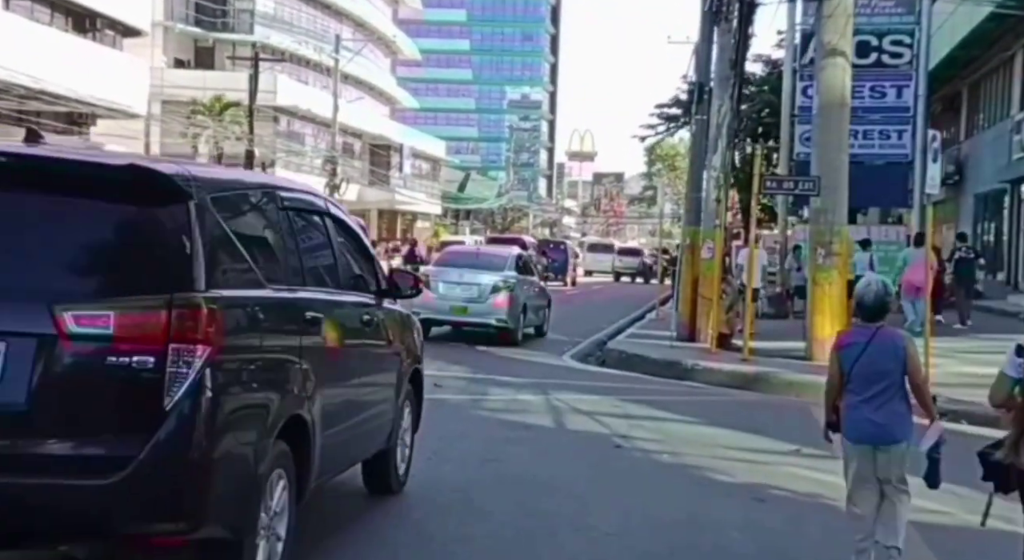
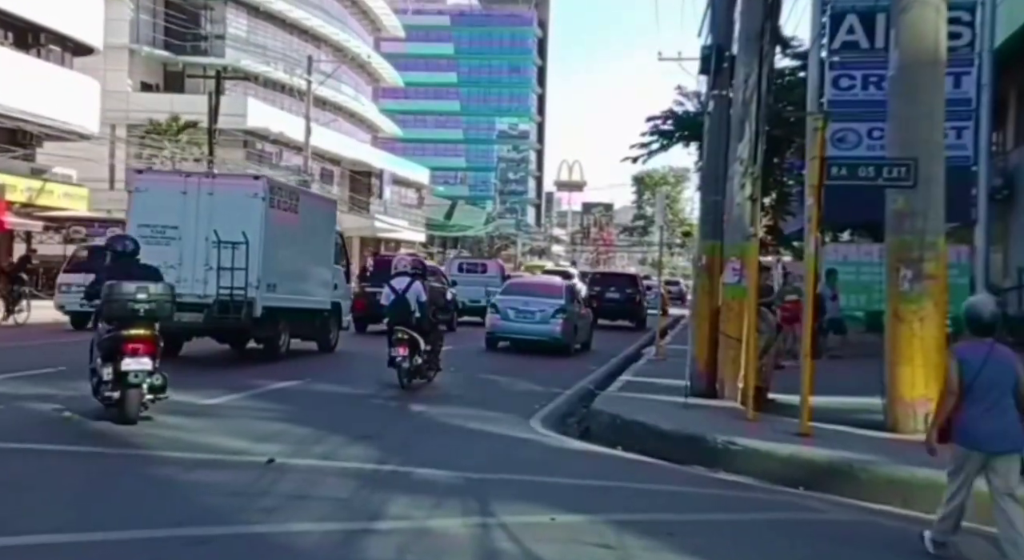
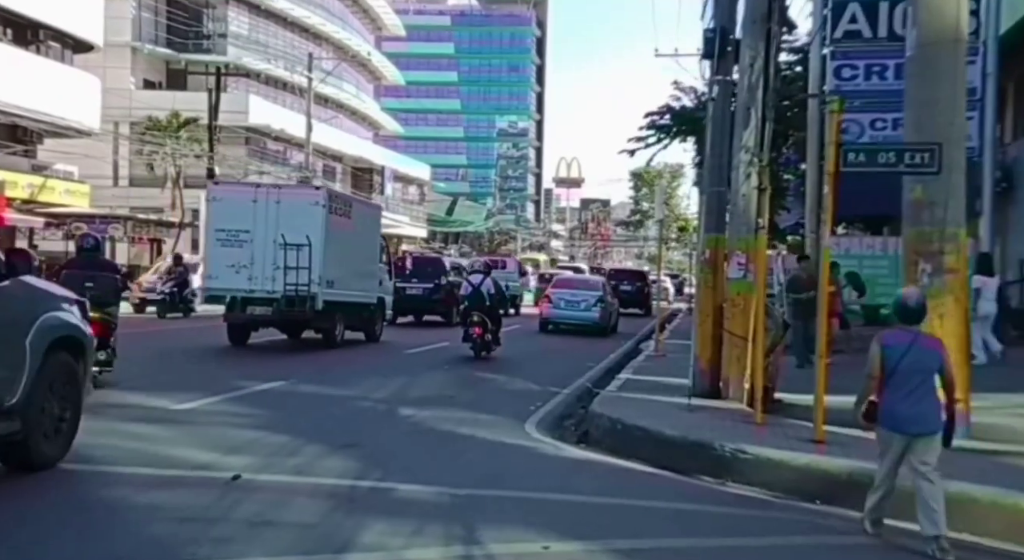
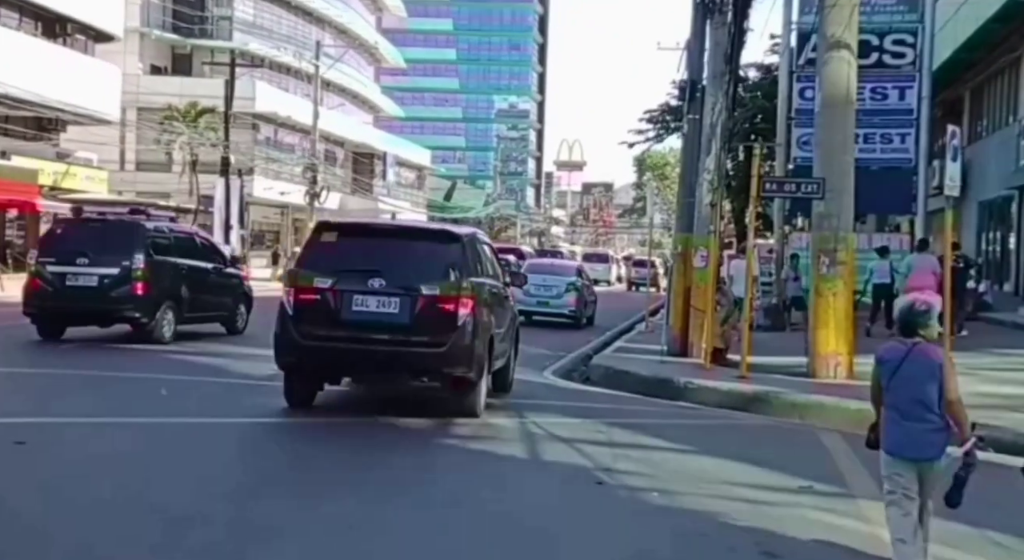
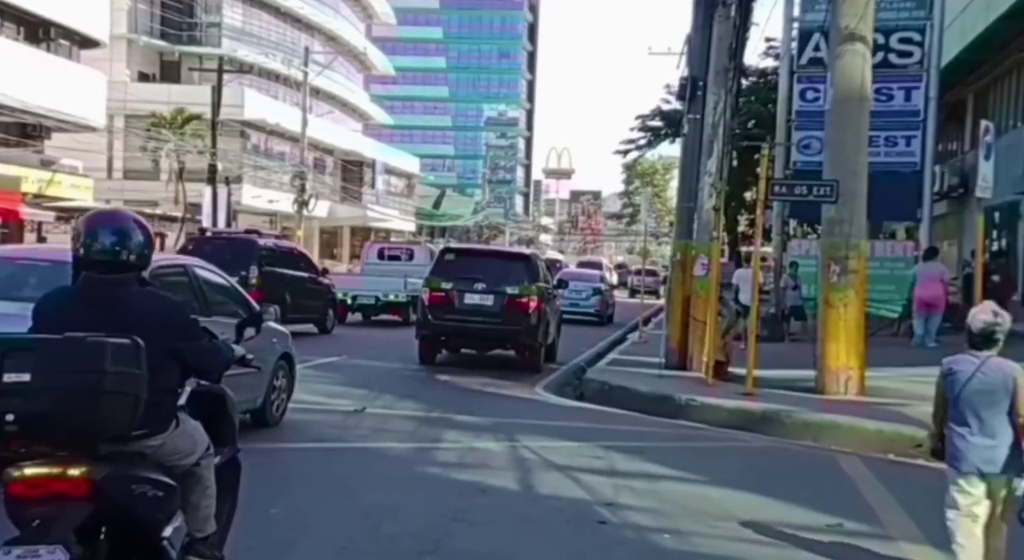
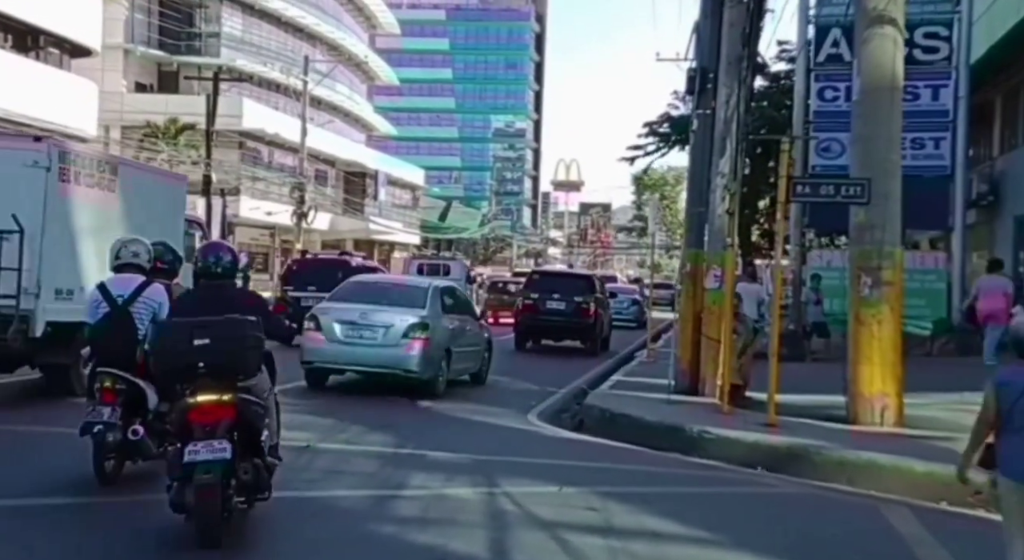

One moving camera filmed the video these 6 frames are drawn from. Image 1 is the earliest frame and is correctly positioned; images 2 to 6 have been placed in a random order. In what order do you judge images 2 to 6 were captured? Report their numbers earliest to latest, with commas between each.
4, 5, 6, 2, 3
